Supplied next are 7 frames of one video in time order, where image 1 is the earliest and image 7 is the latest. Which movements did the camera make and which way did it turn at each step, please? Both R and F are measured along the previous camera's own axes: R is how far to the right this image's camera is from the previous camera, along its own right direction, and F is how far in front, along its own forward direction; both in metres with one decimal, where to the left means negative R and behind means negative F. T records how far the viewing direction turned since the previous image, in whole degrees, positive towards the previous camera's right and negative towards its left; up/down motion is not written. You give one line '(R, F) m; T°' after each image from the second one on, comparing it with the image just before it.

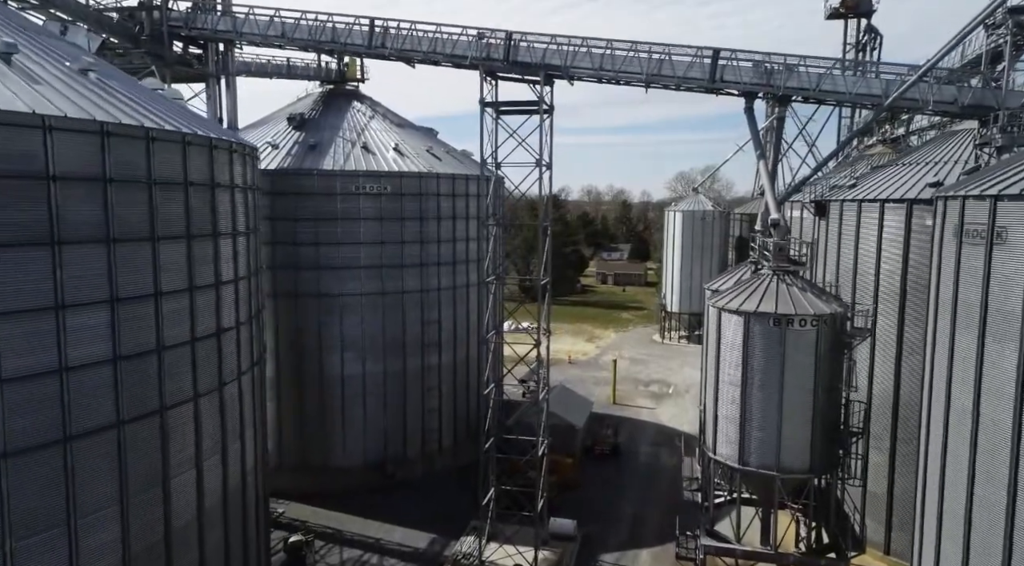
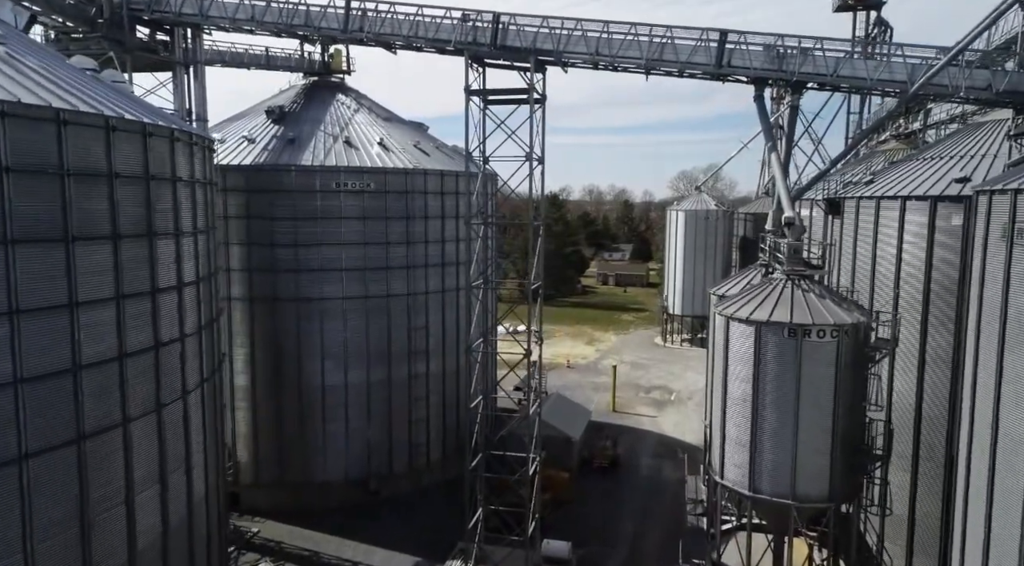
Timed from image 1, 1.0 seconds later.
(+0.4, +1.7) m; 0°
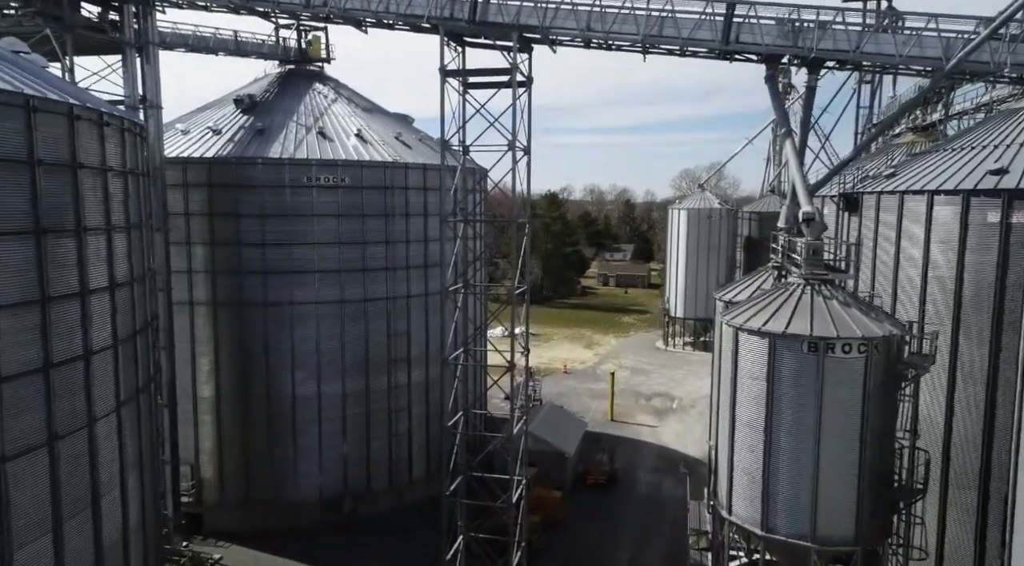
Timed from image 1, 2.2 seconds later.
(+0.5, +2.1) m; 0°
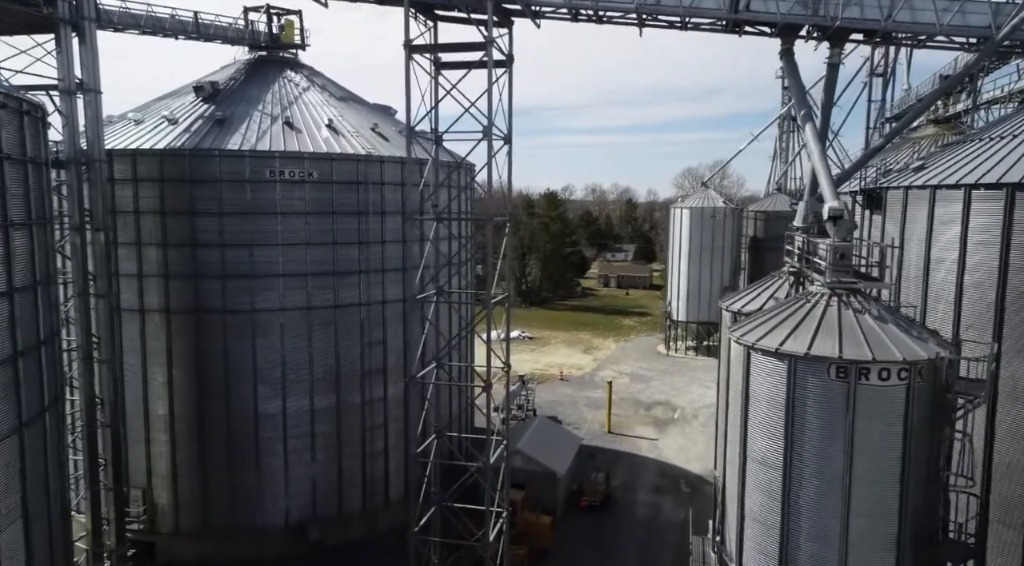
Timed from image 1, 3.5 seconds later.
(+0.6, +2.2) m; 0°
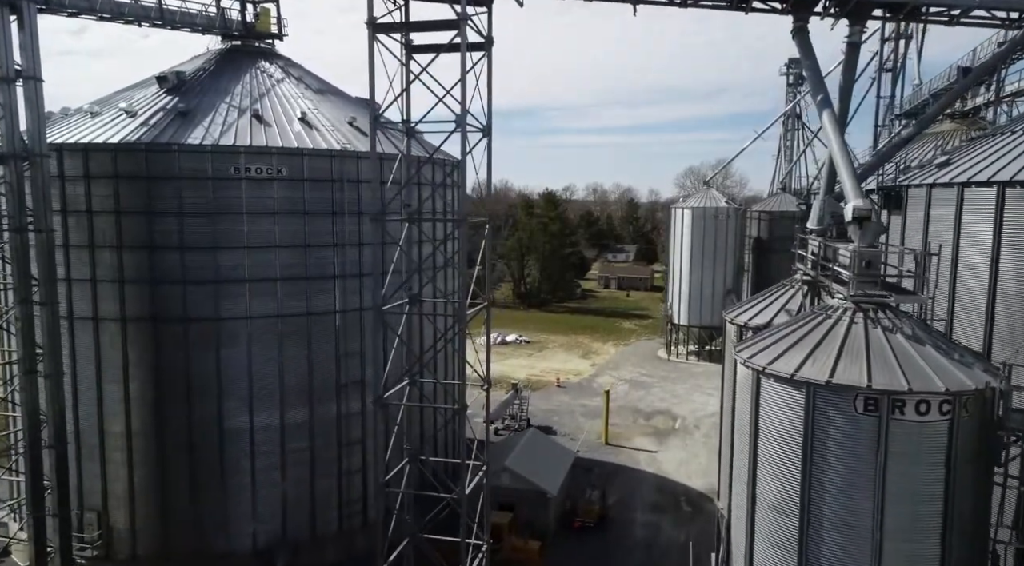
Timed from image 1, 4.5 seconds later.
(+0.5, +1.7) m; 0°
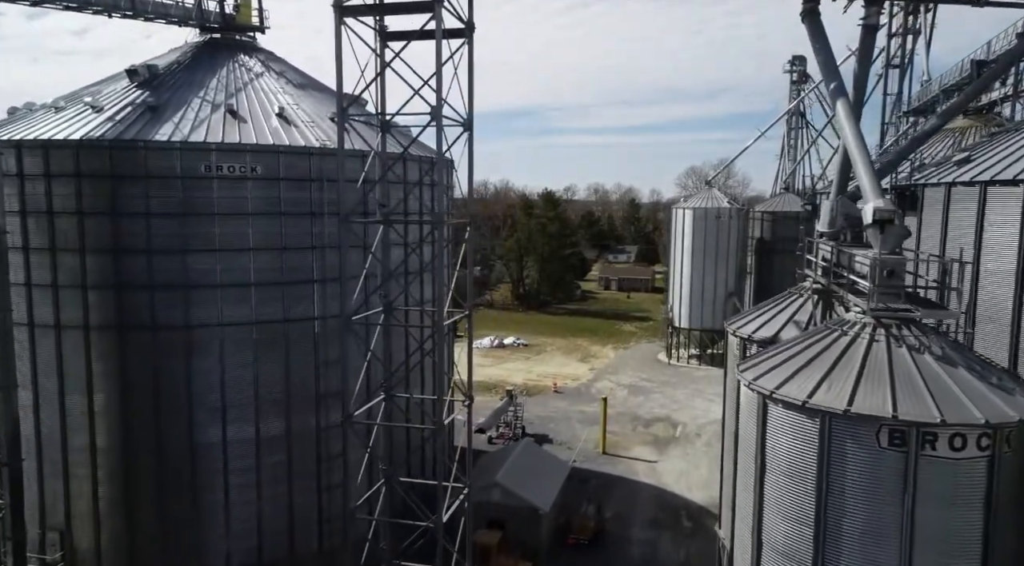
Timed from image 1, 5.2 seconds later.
(+0.4, +1.2) m; 0°
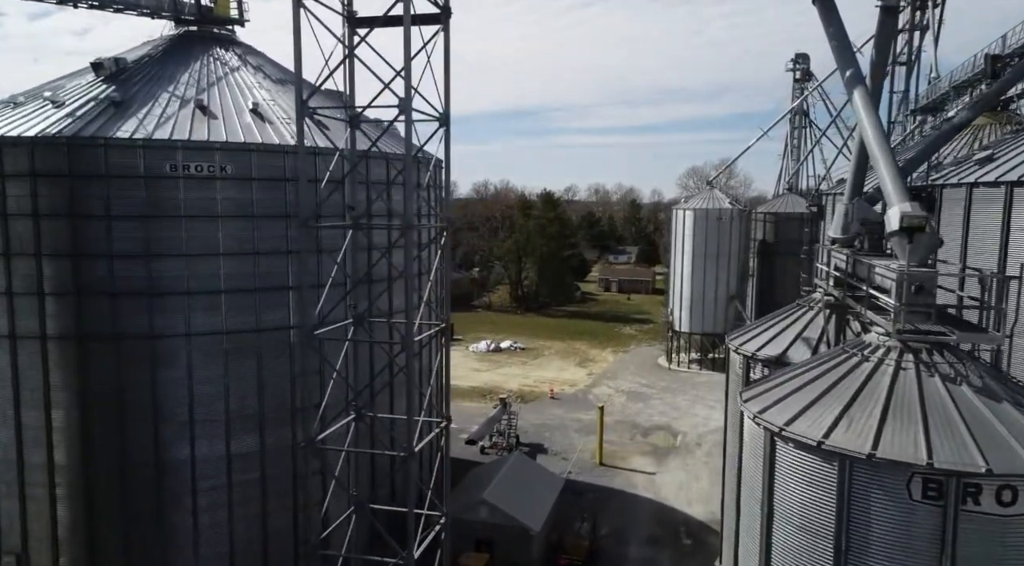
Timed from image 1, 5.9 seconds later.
(+0.4, +1.2) m; 0°
